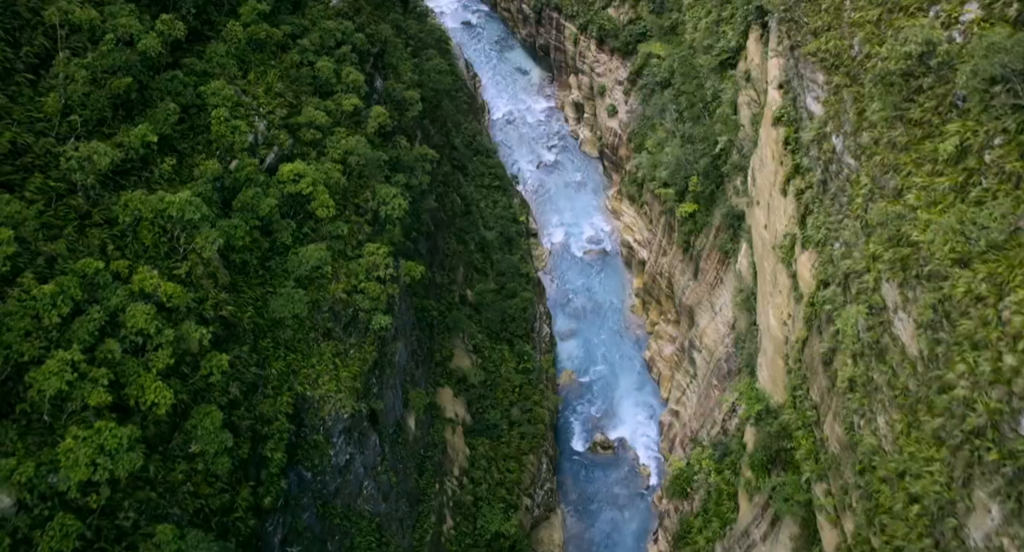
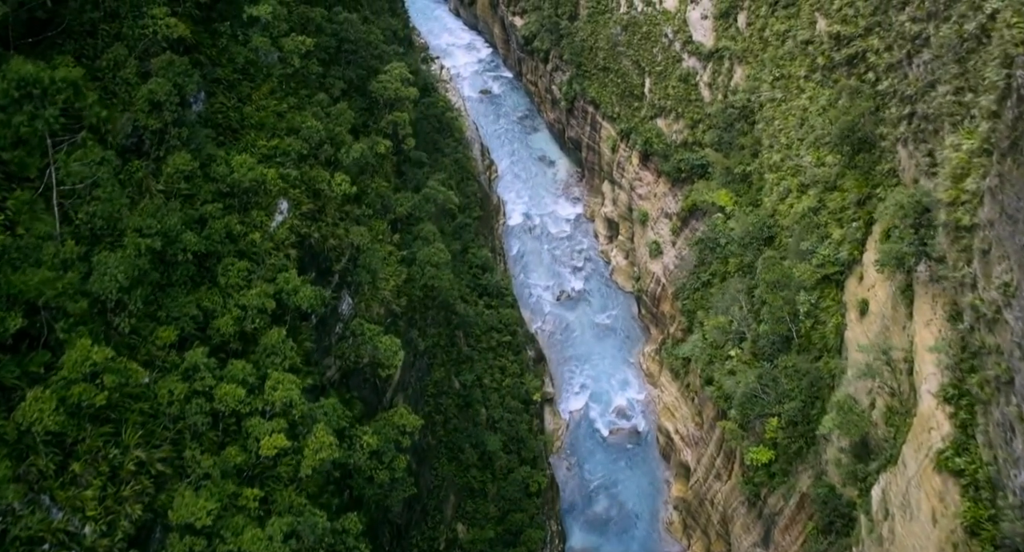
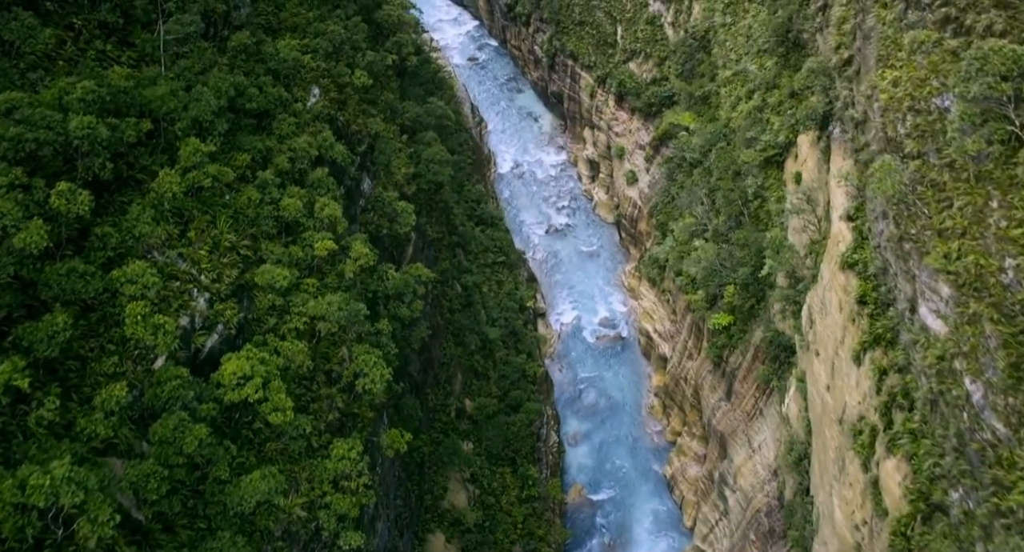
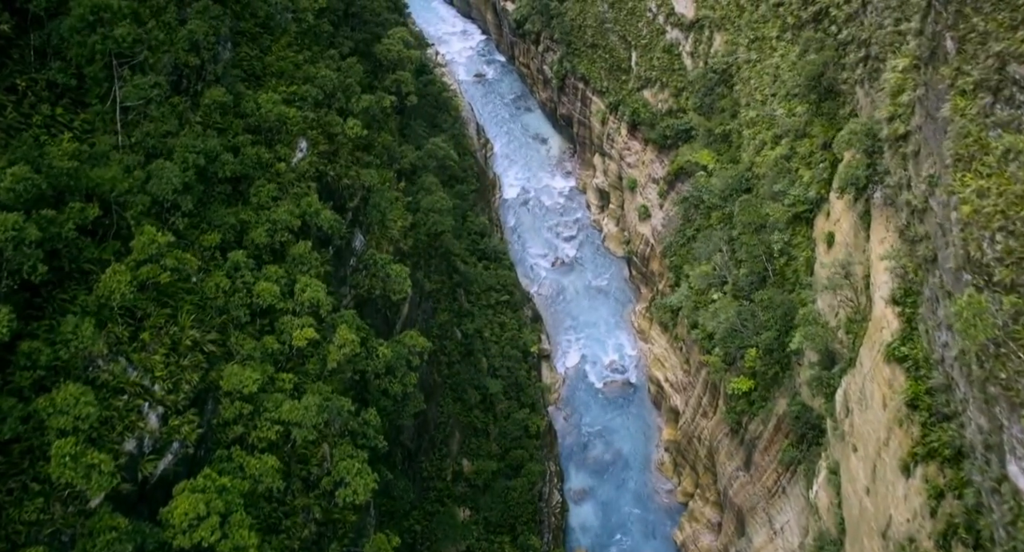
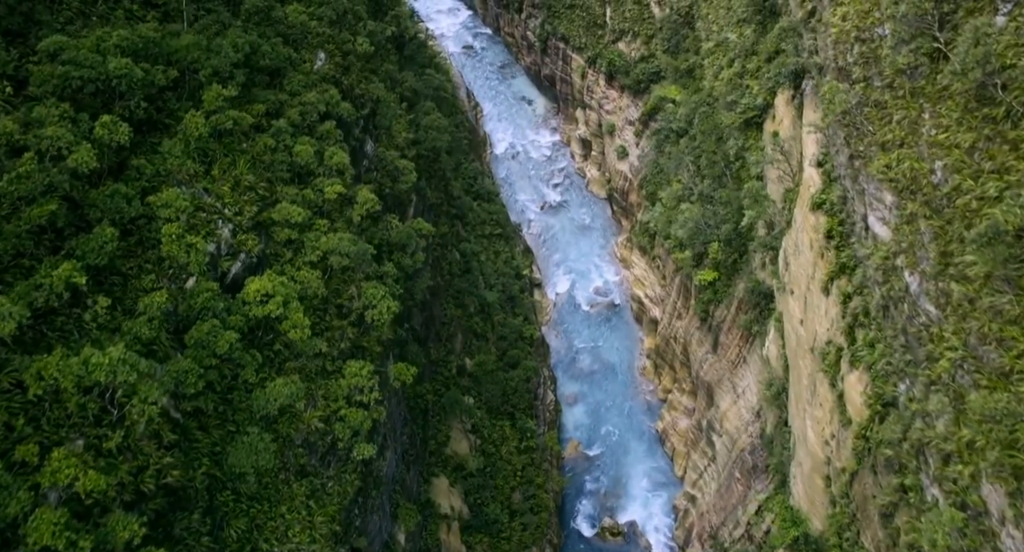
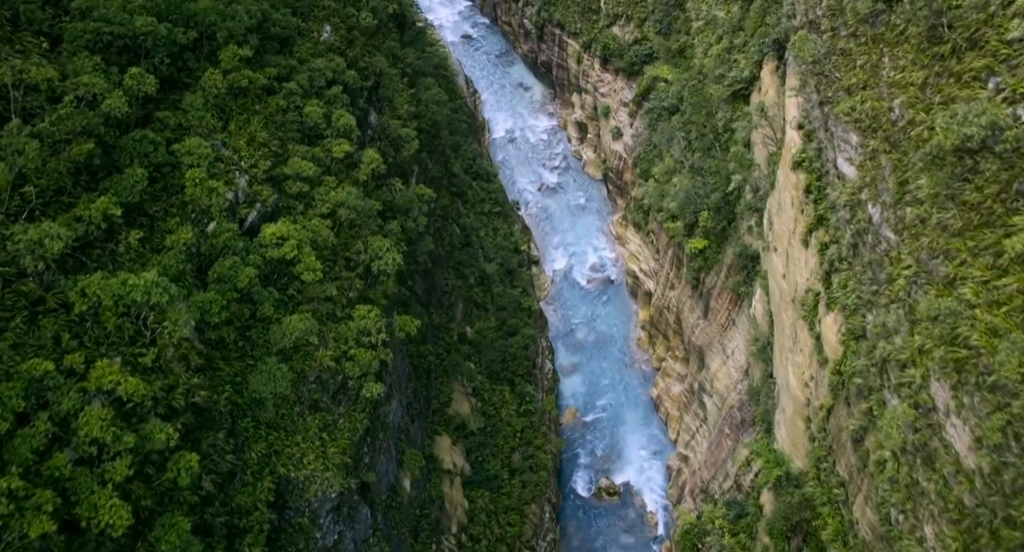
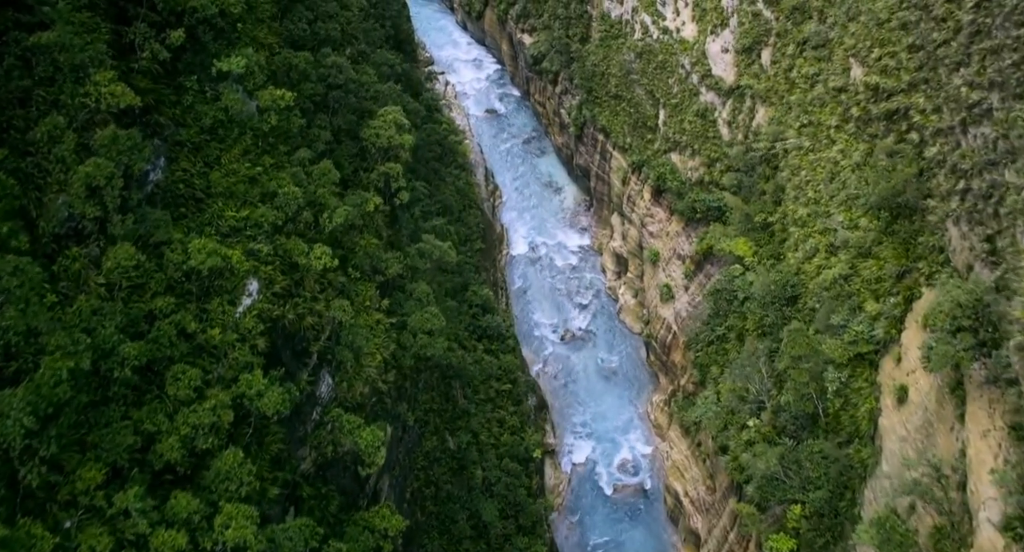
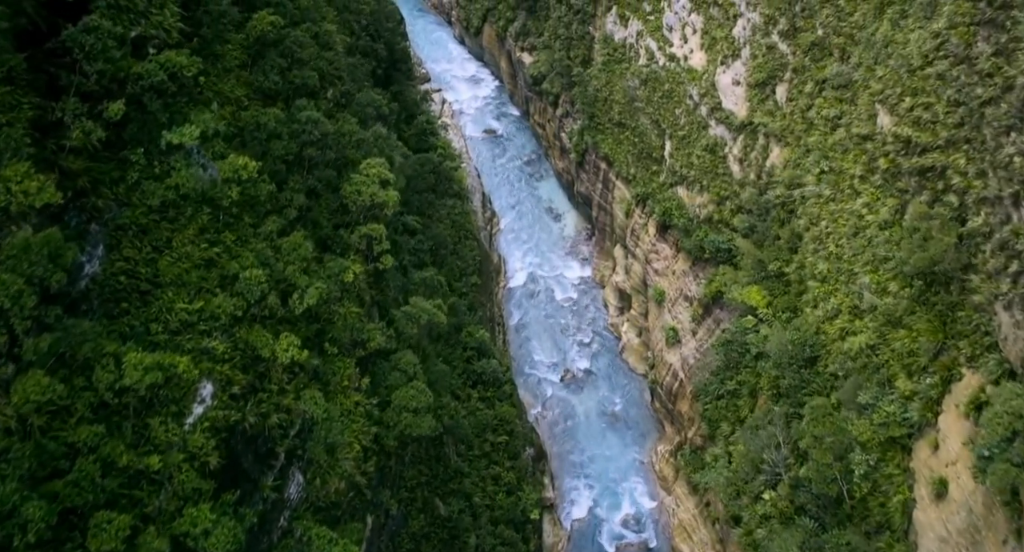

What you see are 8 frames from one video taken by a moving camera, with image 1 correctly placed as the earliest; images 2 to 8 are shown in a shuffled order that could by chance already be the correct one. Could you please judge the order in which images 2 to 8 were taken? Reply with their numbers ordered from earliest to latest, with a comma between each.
6, 5, 3, 4, 2, 7, 8
